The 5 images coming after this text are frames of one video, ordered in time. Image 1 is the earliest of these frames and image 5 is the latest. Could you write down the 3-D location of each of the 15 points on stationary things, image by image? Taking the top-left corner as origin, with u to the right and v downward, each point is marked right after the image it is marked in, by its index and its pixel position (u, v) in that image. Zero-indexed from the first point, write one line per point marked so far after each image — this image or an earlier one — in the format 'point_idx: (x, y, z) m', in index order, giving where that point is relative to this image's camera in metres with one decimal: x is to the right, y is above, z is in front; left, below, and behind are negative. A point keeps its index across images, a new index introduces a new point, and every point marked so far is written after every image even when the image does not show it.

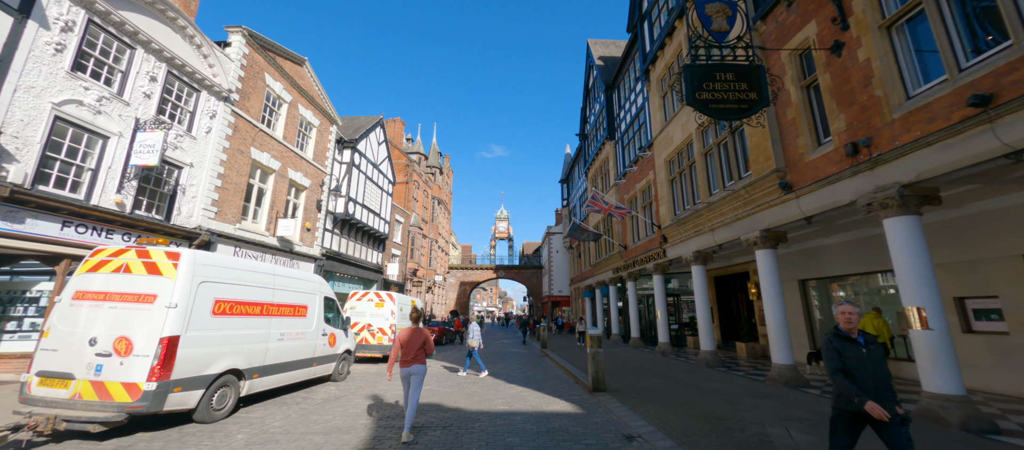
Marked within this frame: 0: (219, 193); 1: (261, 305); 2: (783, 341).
0: (-8.8, +1.0, +11.6) m
1: (-4.1, -1.3, +6.3) m
2: (+5.9, -2.5, +8.4) m
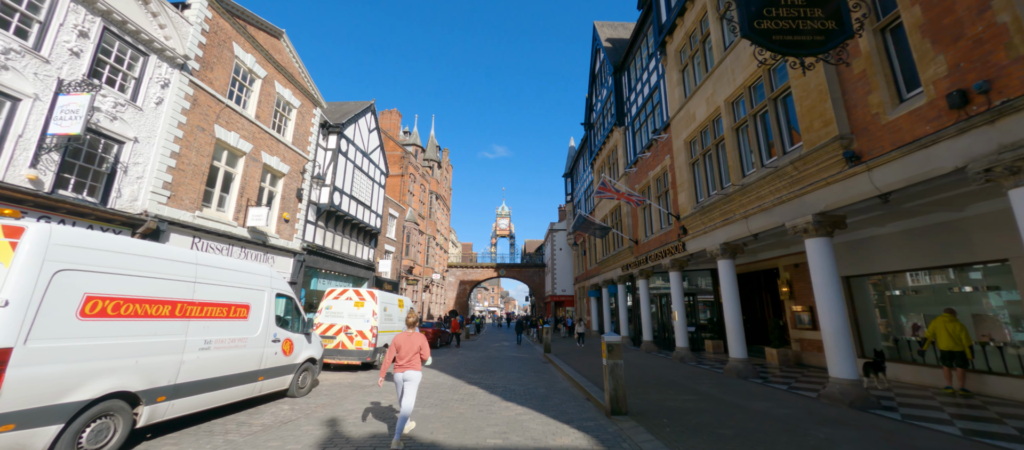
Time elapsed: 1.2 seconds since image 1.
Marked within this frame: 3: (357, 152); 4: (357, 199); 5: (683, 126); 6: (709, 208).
0: (-8.8, +1.3, +10.0) m
1: (-4.2, -1.0, +4.8) m
2: (+5.8, -2.2, +6.8) m
3: (-7.6, +3.6, +19.1) m
4: (-7.6, +1.3, +19.2) m
5: (+5.4, +3.1, +12.2) m
6: (+5.4, +0.5, +10.5) m
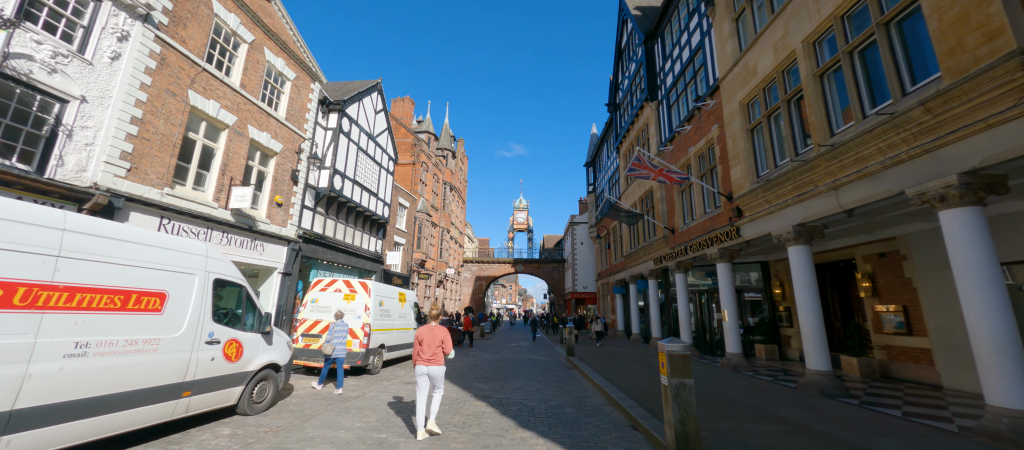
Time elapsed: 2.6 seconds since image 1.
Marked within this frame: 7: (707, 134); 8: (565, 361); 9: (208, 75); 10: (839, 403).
0: (-8.4, +1.8, +8.6) m
1: (-4.0, -0.5, +3.1) m
2: (+6.1, -1.7, +4.7) m
3: (-6.8, +4.1, +17.5) m
4: (-6.8, +1.8, +17.6) m
5: (+5.8, +3.6, +10.0) m
6: (+5.8, +1.0, +8.4) m
7: (+6.0, +2.8, +11.9) m
8: (+1.7, -4.5, +12.9) m
9: (-8.2, +4.0, +10.4) m
10: (+5.9, -3.2, +7.0) m
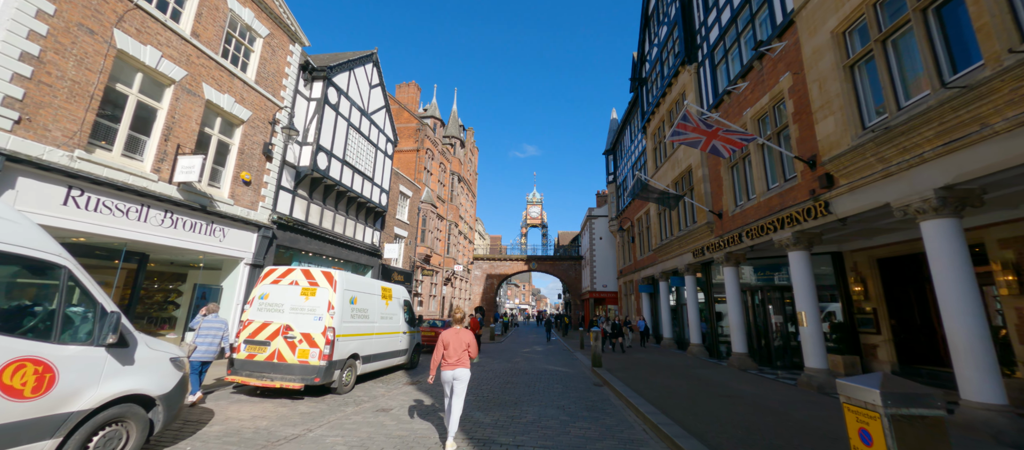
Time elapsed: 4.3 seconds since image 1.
0: (-8.2, +2.3, +6.5) m
1: (-4.0, 0.0, +0.9) m
2: (+6.1, -1.2, +2.1) m
3: (-6.3, +4.6, +15.4) m
4: (-6.3, +2.3, +15.5) m
5: (+6.1, +4.1, +7.5) m
6: (+6.0, +1.5, +5.9) m
7: (+6.3, +3.3, +9.3) m
8: (+2.1, -4.0, +10.4) m
9: (-7.9, +4.5, +8.3) m
10: (+6.1, -2.7, +4.5) m
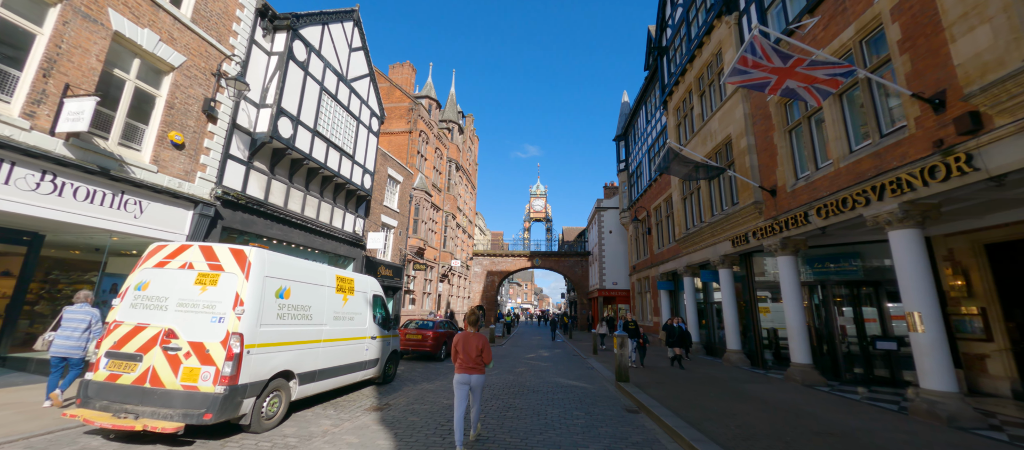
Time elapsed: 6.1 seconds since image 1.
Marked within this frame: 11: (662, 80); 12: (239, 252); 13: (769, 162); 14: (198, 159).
0: (-8.2, +2.9, +4.2) m
1: (-4.0, +0.6, -1.4) m
2: (+6.2, -0.7, -0.2) m
3: (-6.2, +5.2, +13.1) m
4: (-6.2, +2.9, +13.2) m
5: (+6.1, +4.7, +5.1) m
6: (+6.0, +2.0, +3.5) m
7: (+6.3, +3.8, +7.0) m
8: (+2.1, -3.4, +8.1) m
9: (-7.8, +5.1, +6.0) m
10: (+6.1, -2.2, +2.1) m
11: (+6.9, +6.7, +18.0) m
12: (-3.3, -0.3, +4.7) m
13: (+6.5, +1.6, +9.9) m
14: (-7.3, +1.6, +9.0) m
